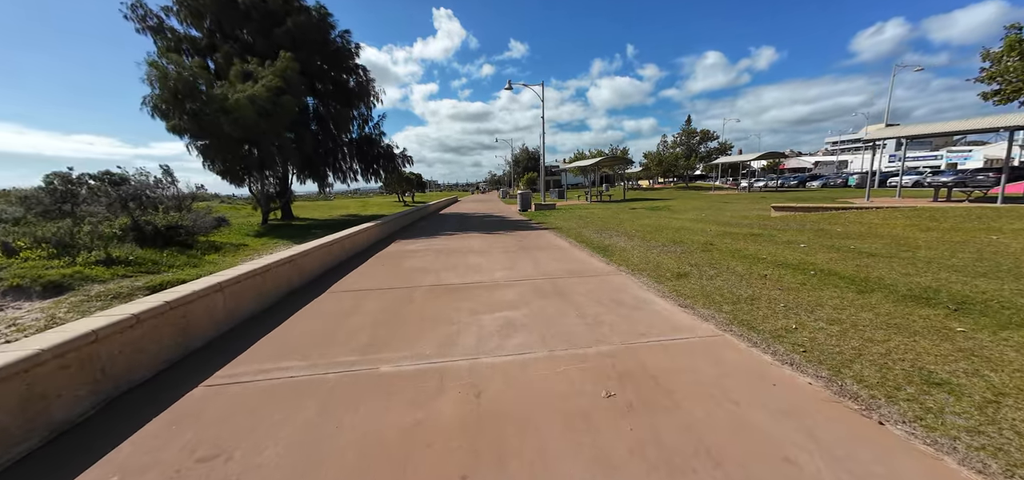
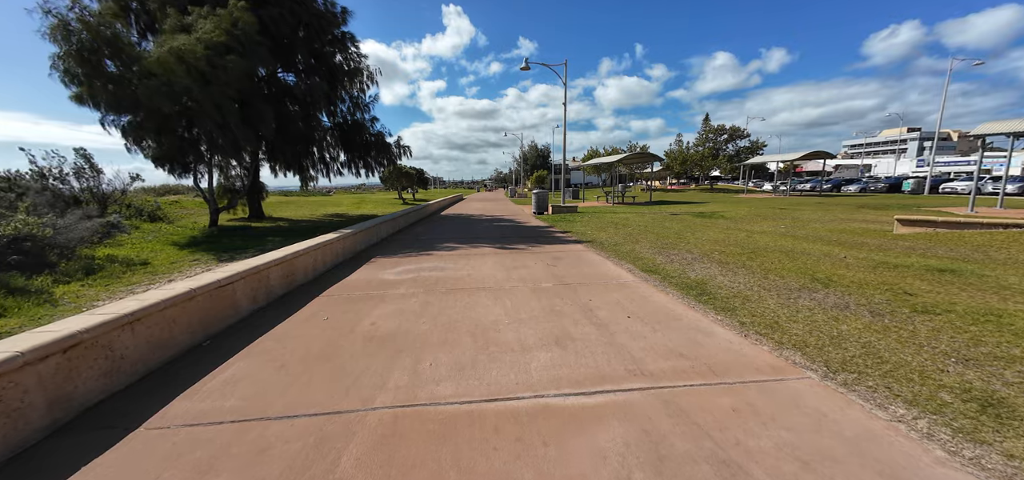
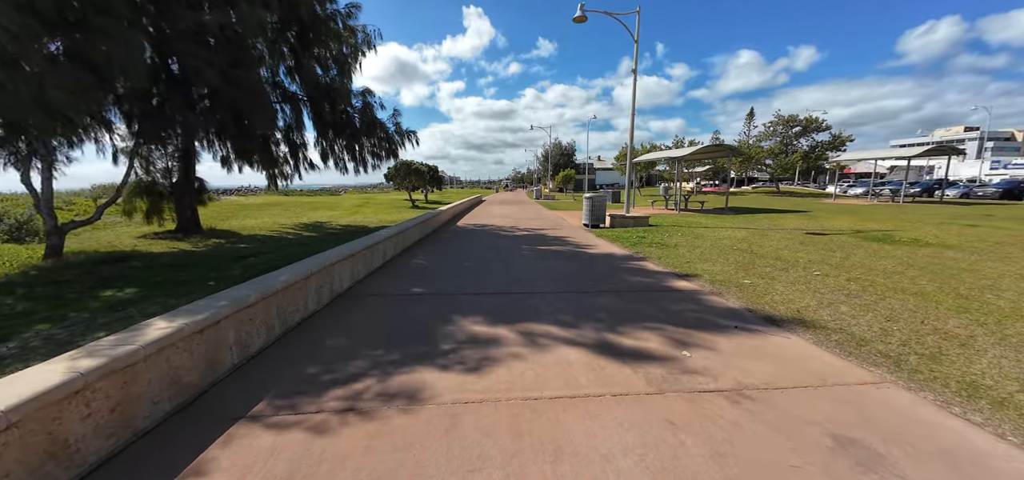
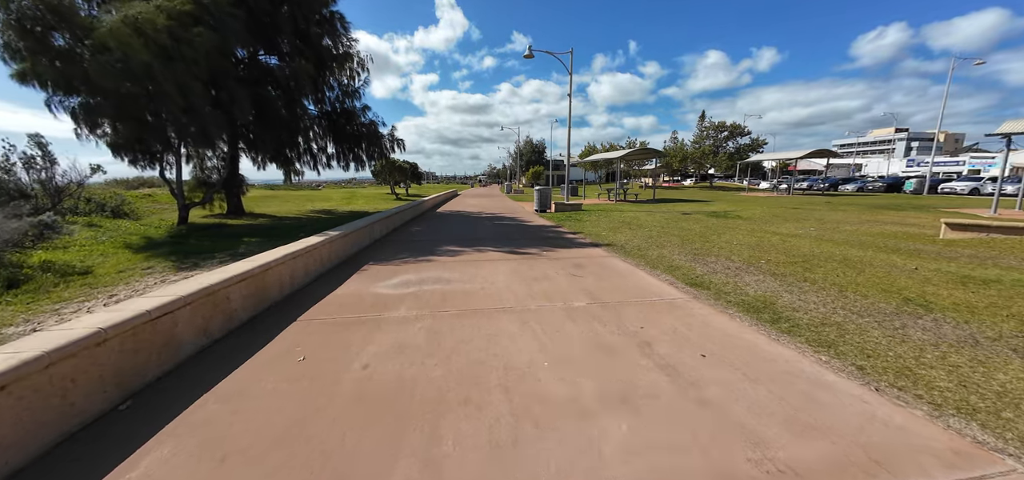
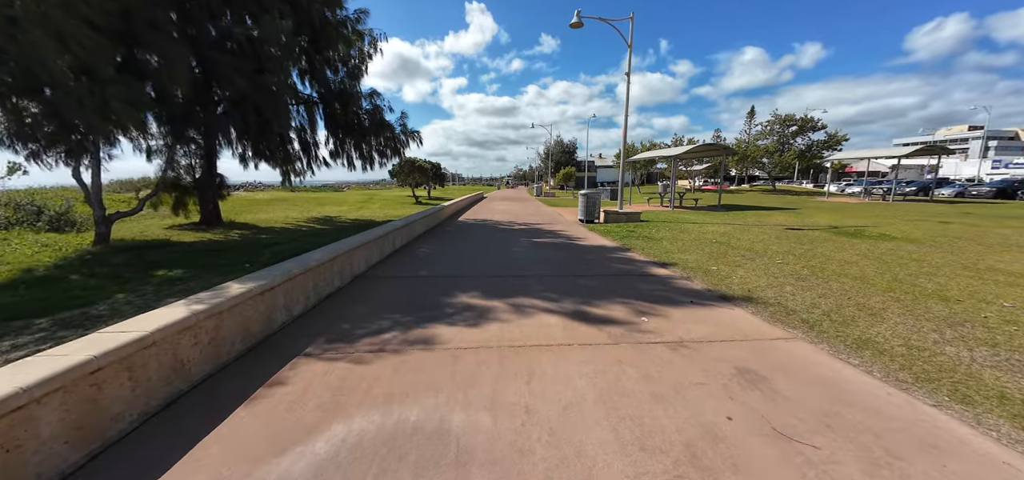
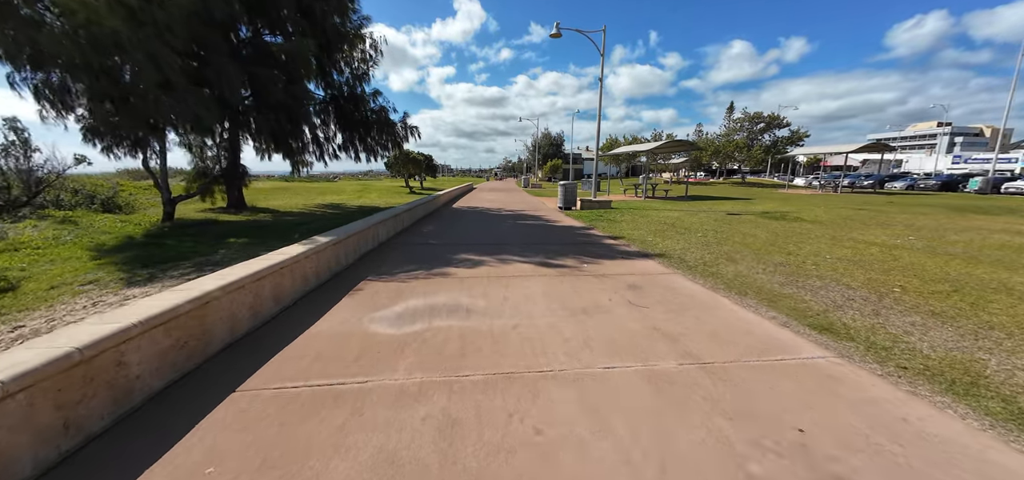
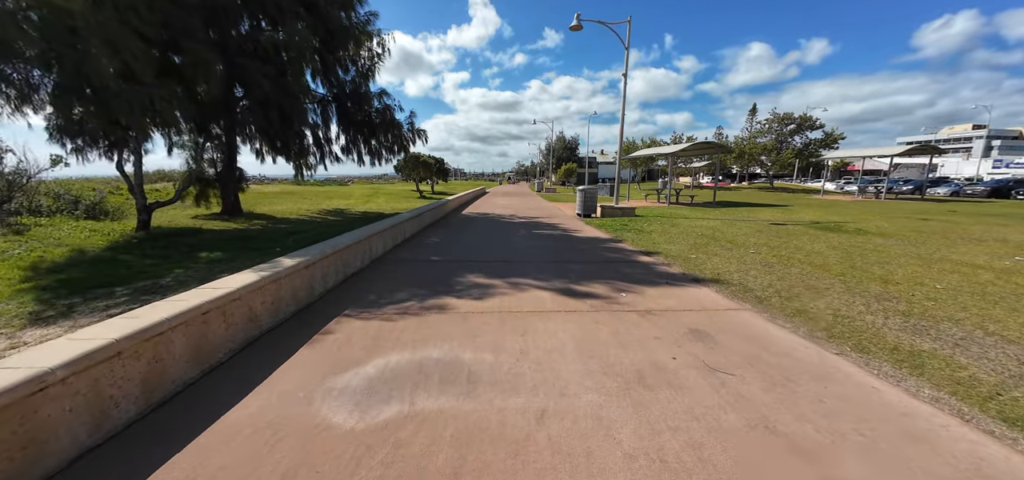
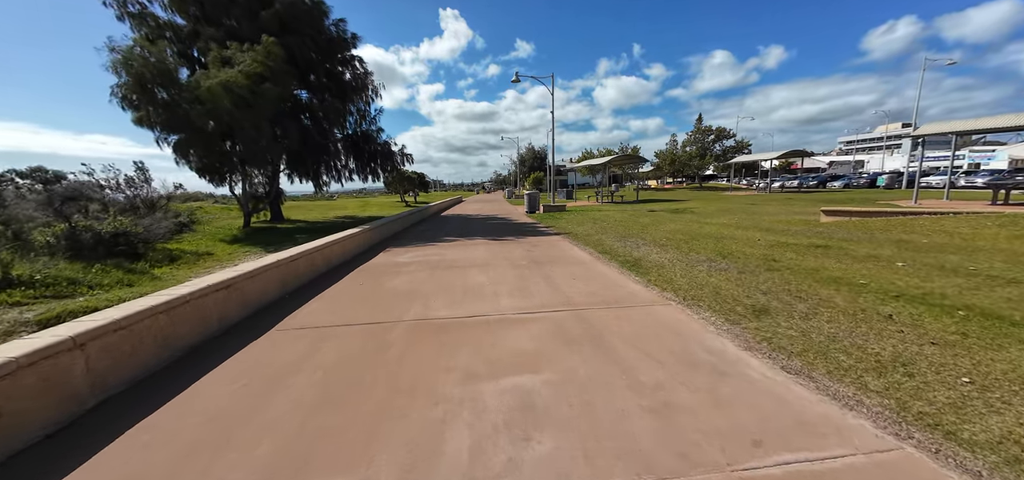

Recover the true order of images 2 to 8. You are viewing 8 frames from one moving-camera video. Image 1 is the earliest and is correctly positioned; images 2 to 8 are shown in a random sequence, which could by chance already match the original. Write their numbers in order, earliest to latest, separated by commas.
8, 2, 4, 6, 7, 5, 3
